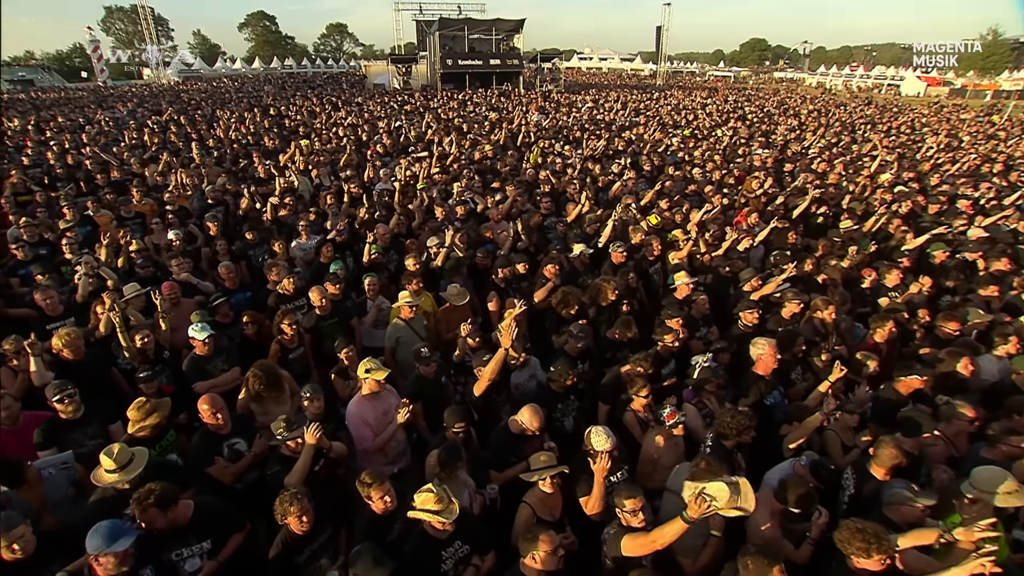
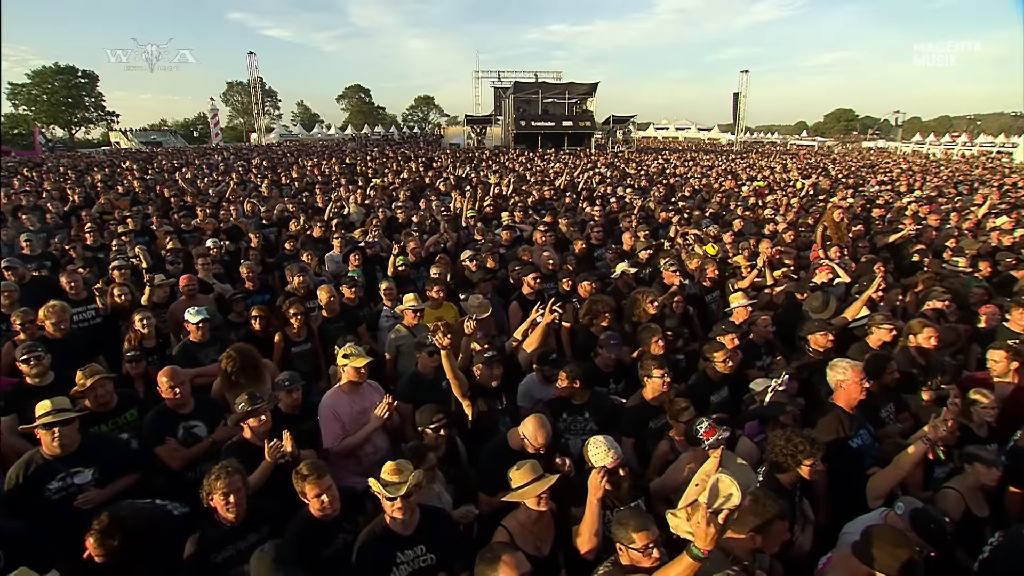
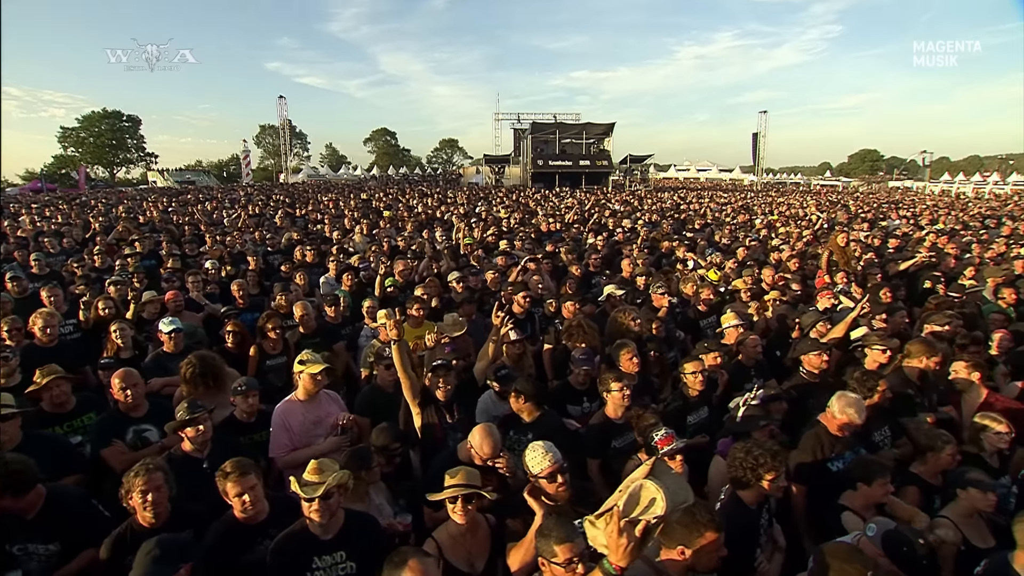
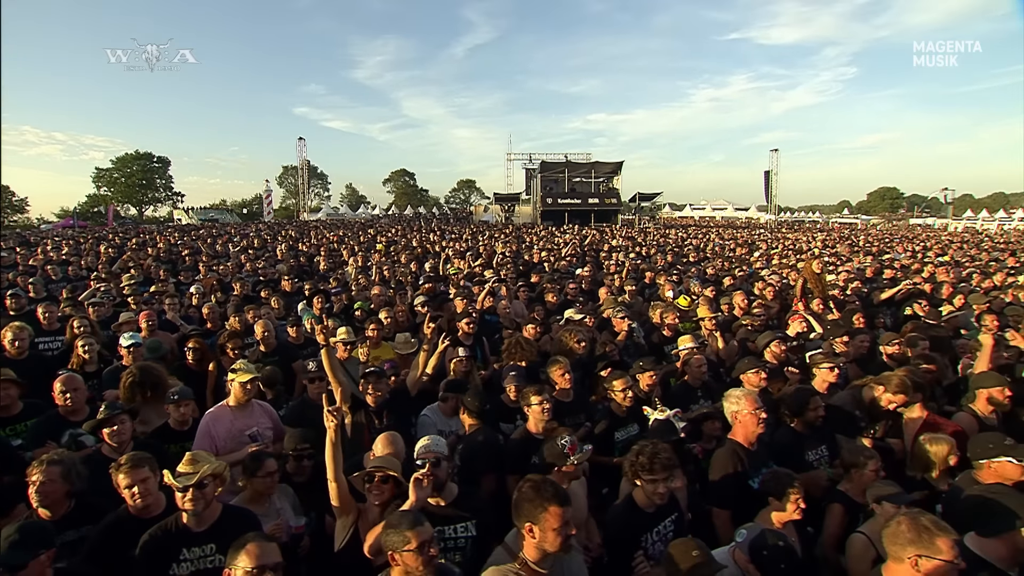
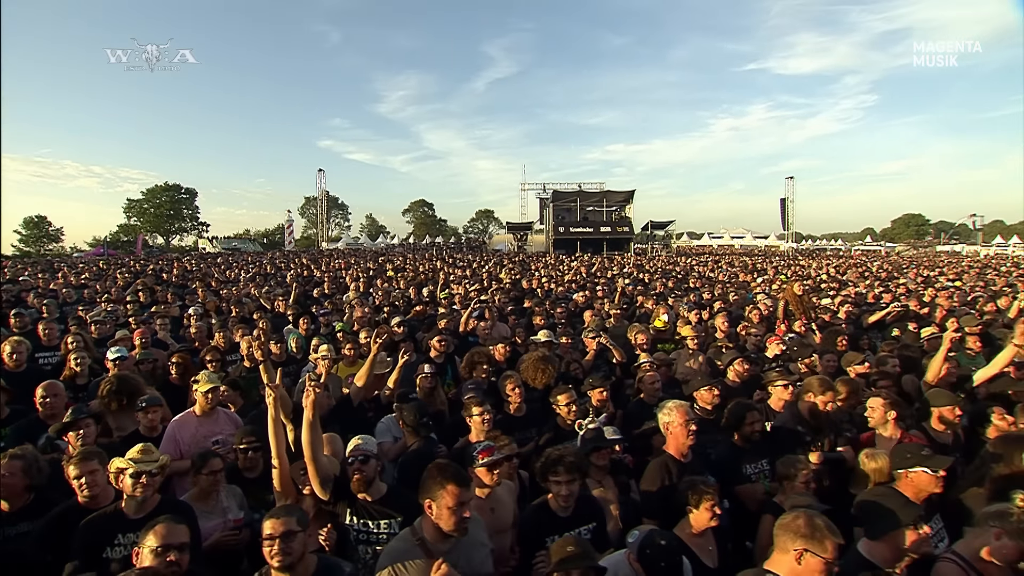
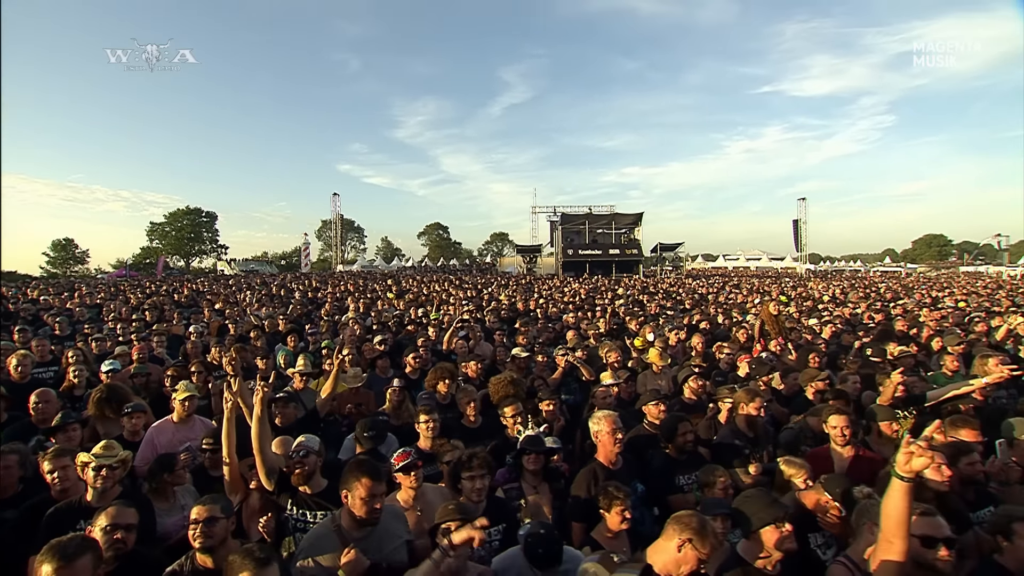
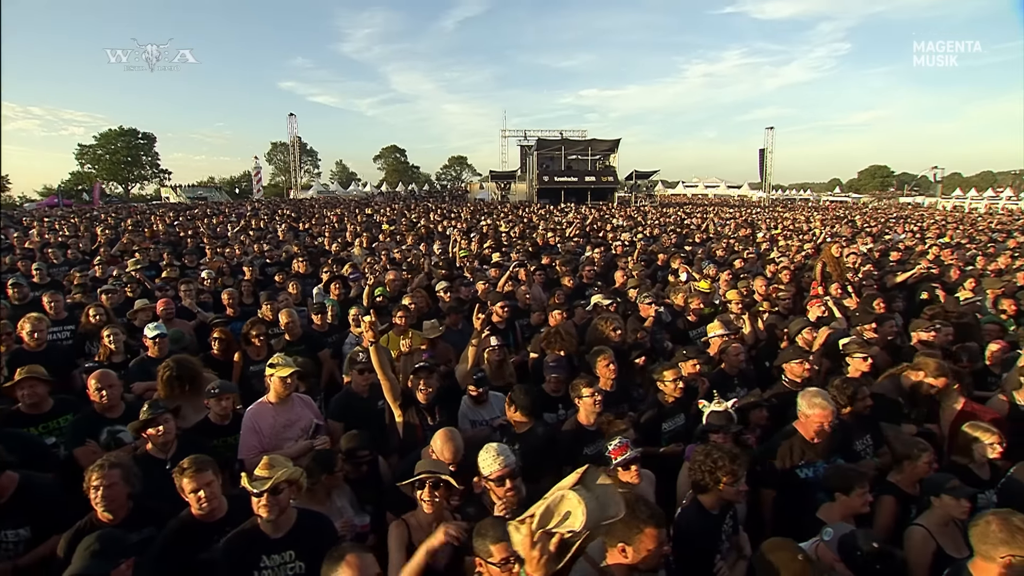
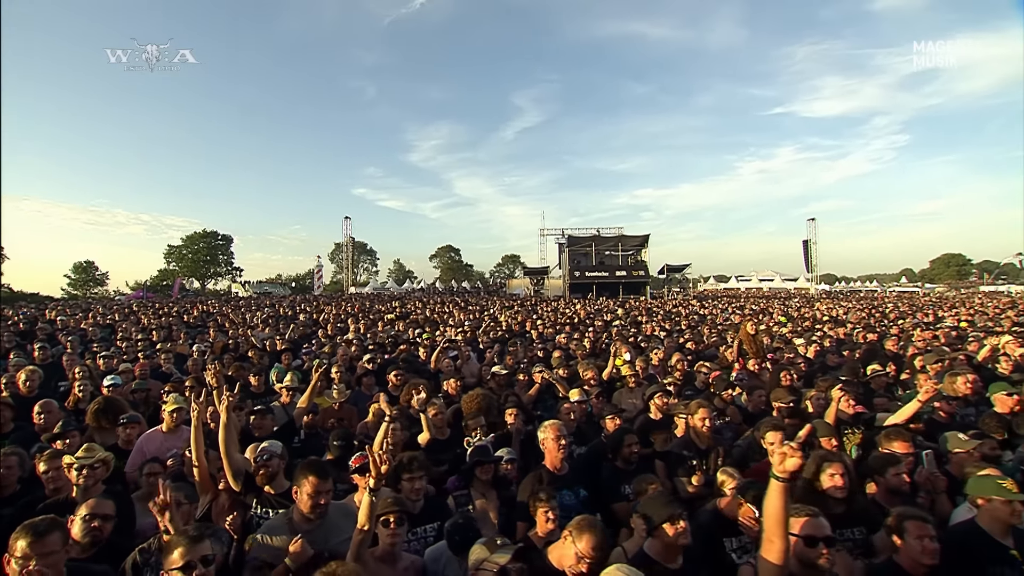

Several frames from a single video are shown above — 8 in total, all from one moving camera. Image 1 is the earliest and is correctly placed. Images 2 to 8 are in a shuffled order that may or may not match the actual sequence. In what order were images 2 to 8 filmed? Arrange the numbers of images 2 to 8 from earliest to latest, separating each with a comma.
2, 3, 7, 4, 5, 6, 8
